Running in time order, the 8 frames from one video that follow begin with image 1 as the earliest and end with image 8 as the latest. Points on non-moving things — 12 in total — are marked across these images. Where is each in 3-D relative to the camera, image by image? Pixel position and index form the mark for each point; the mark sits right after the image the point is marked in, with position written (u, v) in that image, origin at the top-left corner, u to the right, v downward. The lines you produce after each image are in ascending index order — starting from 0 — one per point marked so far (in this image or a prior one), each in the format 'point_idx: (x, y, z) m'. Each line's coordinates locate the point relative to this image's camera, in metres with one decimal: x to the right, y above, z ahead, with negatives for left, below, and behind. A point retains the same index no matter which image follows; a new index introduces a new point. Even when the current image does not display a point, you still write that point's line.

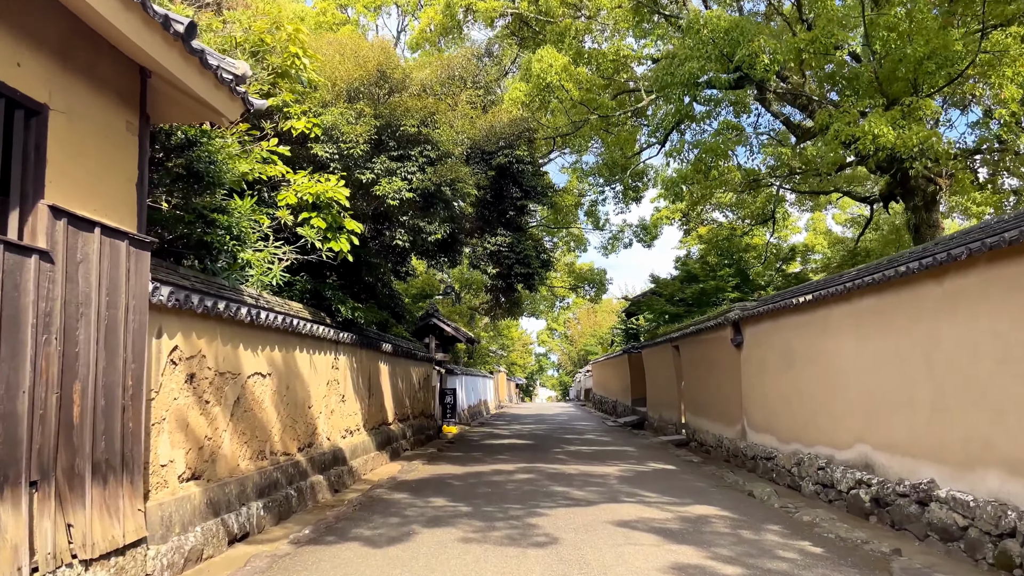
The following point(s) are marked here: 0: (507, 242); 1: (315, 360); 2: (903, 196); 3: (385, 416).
0: (-0.1, +0.7, +11.6) m
1: (-2.1, -0.8, +8.8) m
2: (+5.8, +1.4, +12.3) m
3: (-1.9, -1.9, +12.7) m
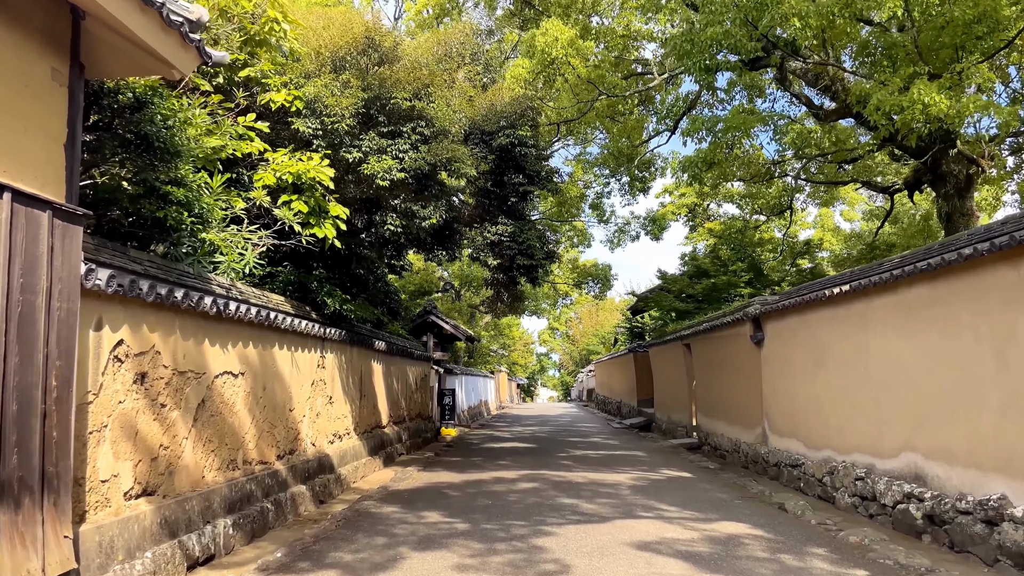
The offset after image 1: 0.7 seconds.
0: (0.0, +0.7, +10.8) m
1: (-2.0, -0.7, +8.0) m
2: (+5.8, +1.4, +11.5) m
3: (-1.9, -1.9, +11.8) m
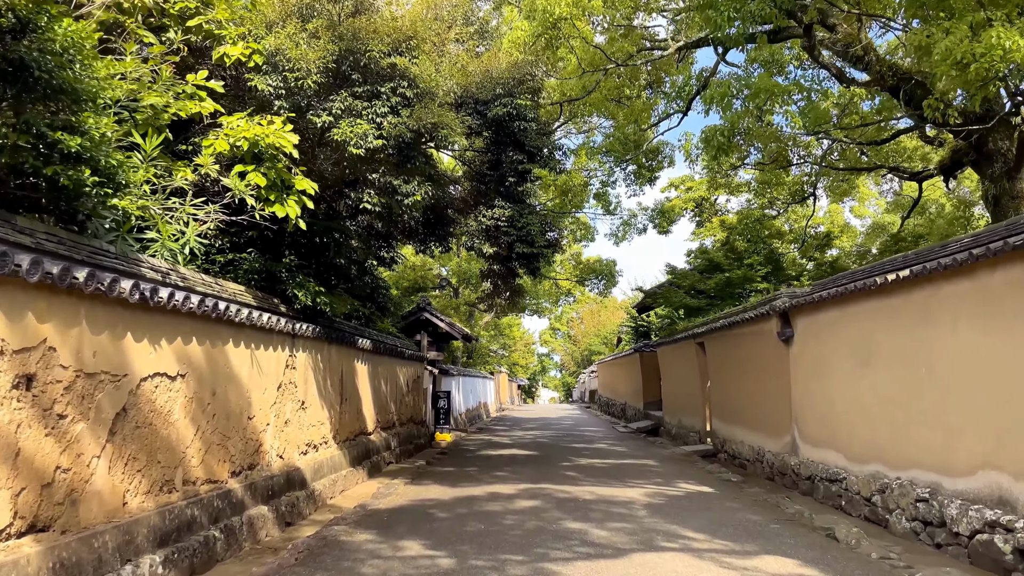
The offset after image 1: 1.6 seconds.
0: (-0.1, +0.8, +9.7) m
1: (-2.1, -0.6, +6.8) m
2: (+5.8, +1.5, +10.4) m
3: (-1.9, -1.8, +10.7) m
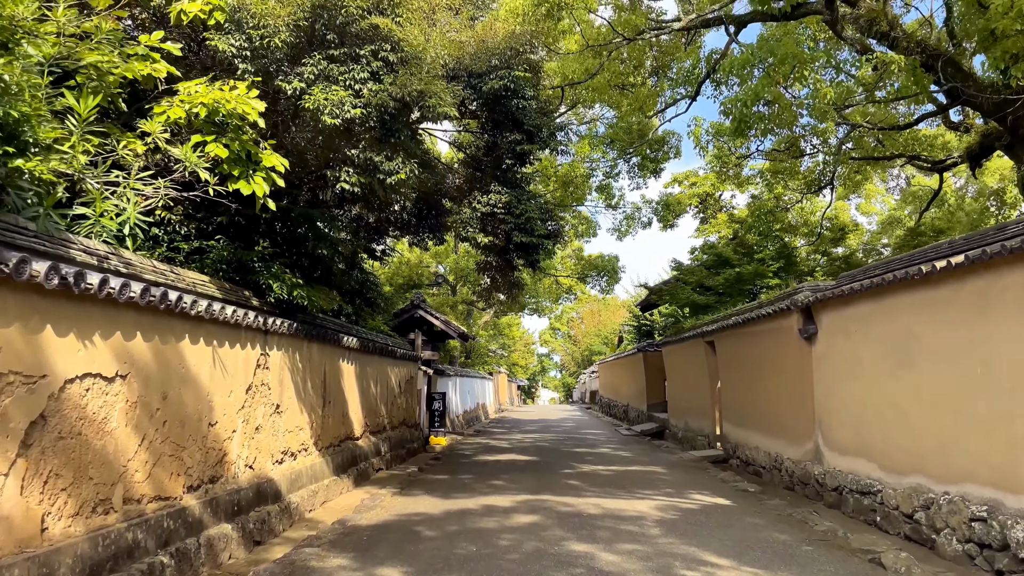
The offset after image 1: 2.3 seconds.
0: (-0.1, +0.9, +8.9) m
1: (-2.1, -0.5, +6.1) m
2: (+5.7, +1.6, +9.6) m
3: (-1.9, -1.7, +10.0) m
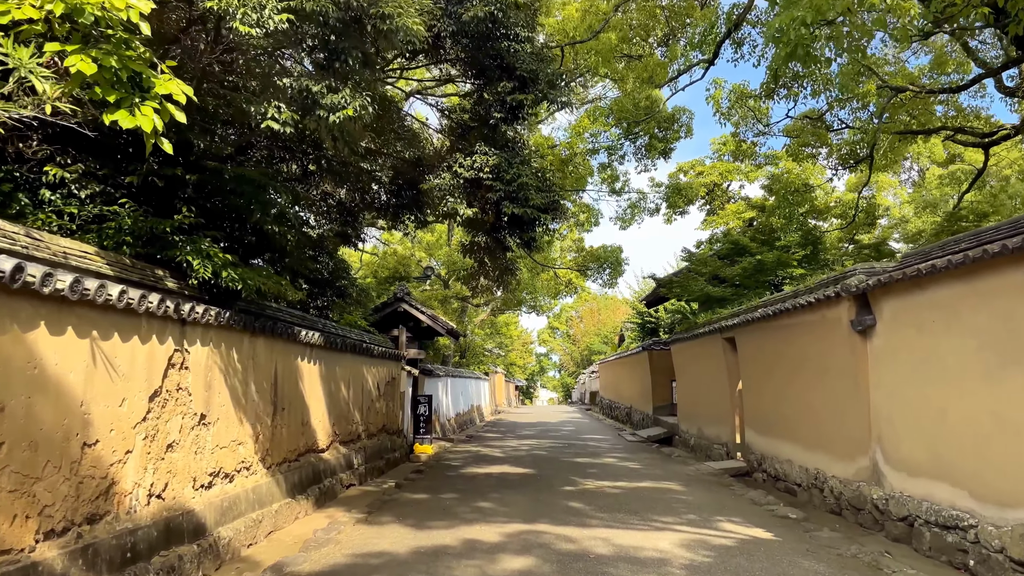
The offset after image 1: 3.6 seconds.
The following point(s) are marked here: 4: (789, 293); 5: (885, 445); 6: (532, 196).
0: (-0.2, +1.1, +7.4) m
1: (-2.2, -0.4, +4.6) m
2: (+5.7, +1.8, +8.1) m
3: (-2.0, -1.5, +8.5) m
4: (+3.0, -0.1, +9.1) m
5: (+2.9, -1.2, +6.5) m
6: (+0.2, +0.8, +7.7) m
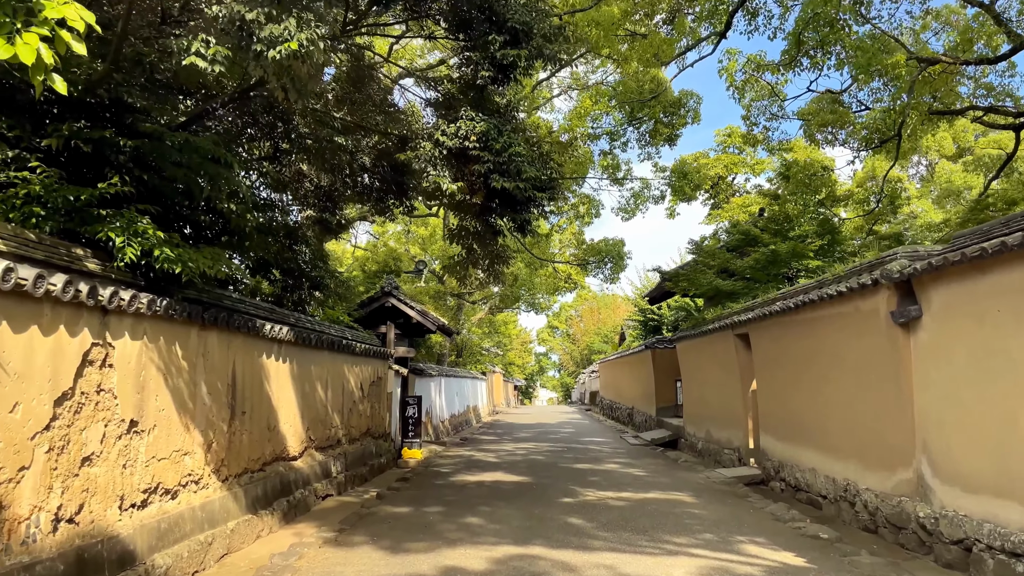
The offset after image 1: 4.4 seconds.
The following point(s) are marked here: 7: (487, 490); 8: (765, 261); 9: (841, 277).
0: (-0.2, +1.2, +6.6) m
1: (-2.2, -0.3, +3.7) m
2: (+5.6, +1.9, +7.2) m
3: (-2.1, -1.4, +7.6) m
4: (+2.9, 0.0, +8.2) m
5: (+2.8, -1.1, +5.6) m
6: (+0.1, +0.9, +6.8) m
7: (-0.3, -2.2, +8.9) m
8: (+3.8, +0.4, +12.4) m
9: (+2.9, +0.1, +7.3) m
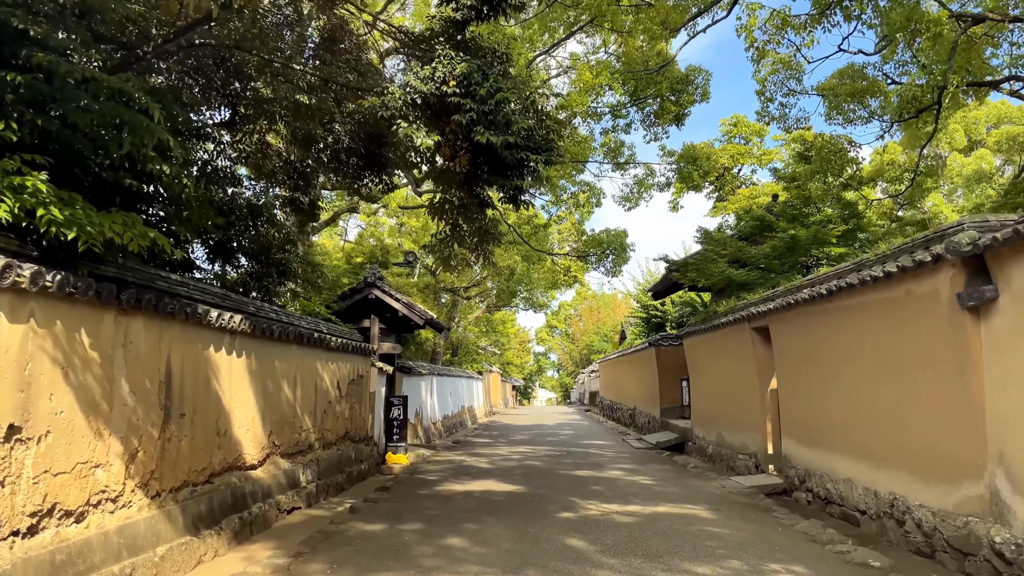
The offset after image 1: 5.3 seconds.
0: (-0.3, +1.3, +5.5) m
1: (-2.3, -0.1, +2.7) m
2: (+5.5, +2.0, +6.2) m
3: (-2.2, -1.3, +6.5) m
4: (+2.9, +0.2, +7.2) m
5: (+2.8, -1.0, +4.6) m
6: (0.0, +1.1, +5.8) m
7: (-0.3, -2.0, +7.9) m
8: (+3.7, +0.5, +11.4) m
9: (+2.8, +0.2, +6.2) m
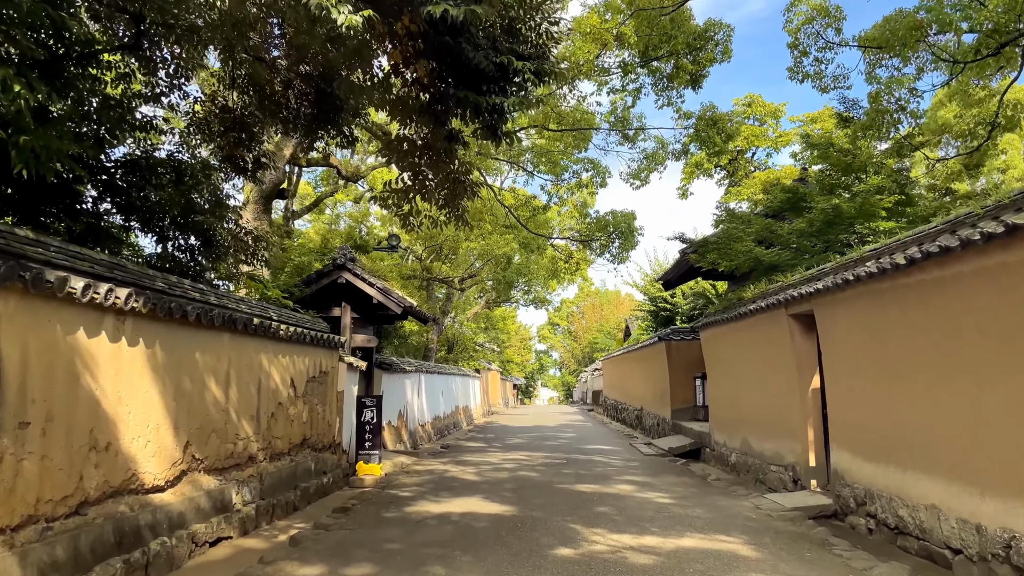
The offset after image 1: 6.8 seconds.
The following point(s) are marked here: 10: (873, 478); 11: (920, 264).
0: (-0.4, +1.5, +3.9) m
1: (-2.4, +0.1, +1.1) m
2: (+5.4, +2.2, +4.6) m
3: (-2.3, -1.1, +5.0) m
4: (+2.7, +0.4, +5.6) m
5: (+2.7, -0.8, +3.0) m
6: (-0.1, +1.3, +4.2) m
7: (-0.5, -1.8, +6.3) m
8: (+3.6, +0.7, +9.8) m
9: (+2.7, +0.4, +4.6) m
10: (+2.7, -1.4, +6.1) m
11: (+2.6, +0.1, +5.3) m
